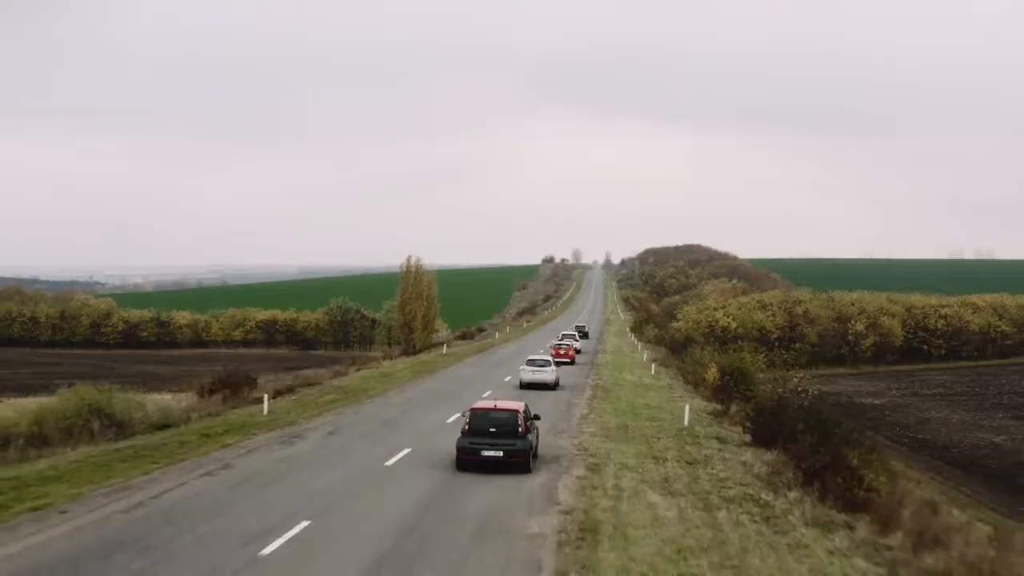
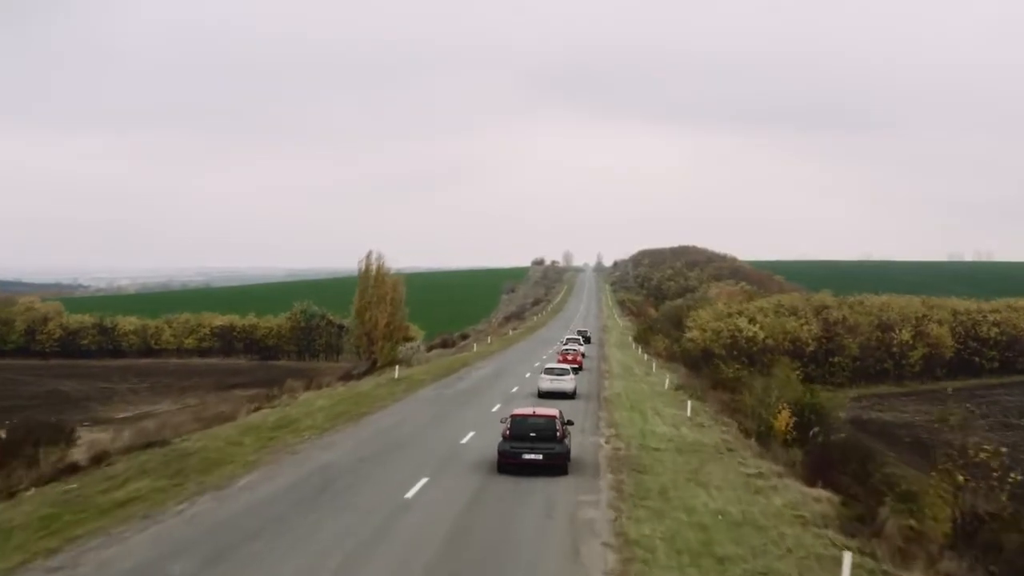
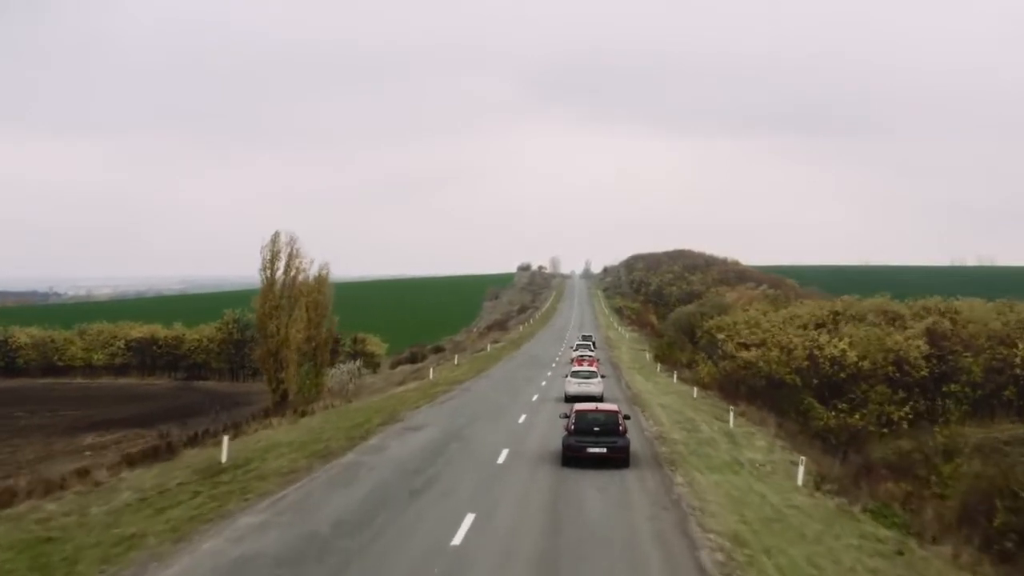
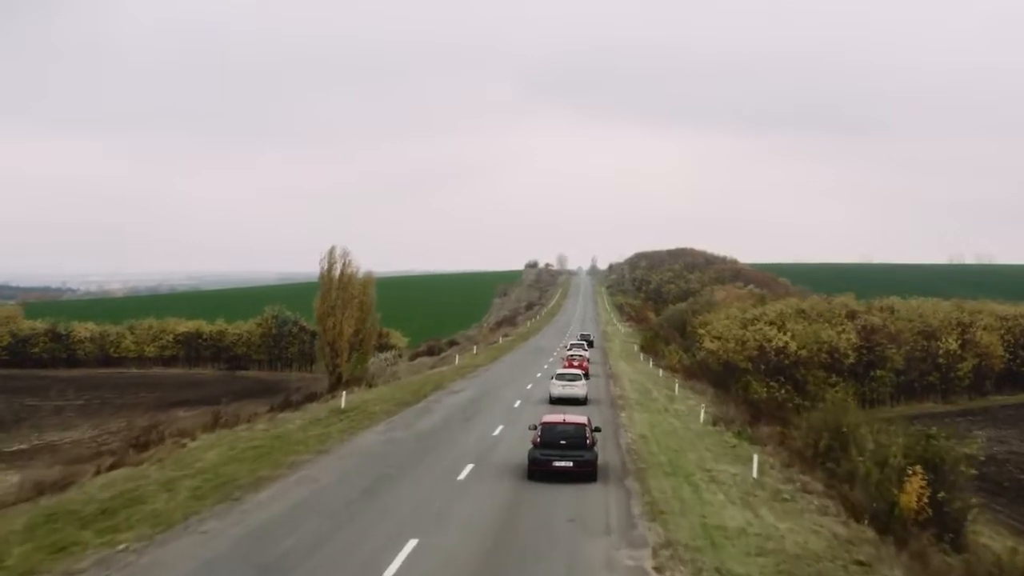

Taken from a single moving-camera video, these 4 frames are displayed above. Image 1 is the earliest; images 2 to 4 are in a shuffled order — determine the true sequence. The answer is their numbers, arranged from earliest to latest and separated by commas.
2, 4, 3
